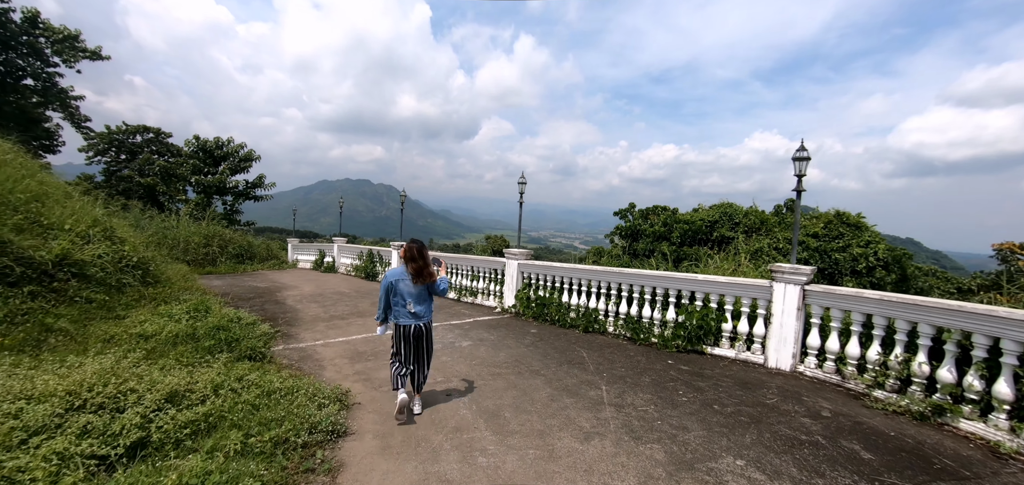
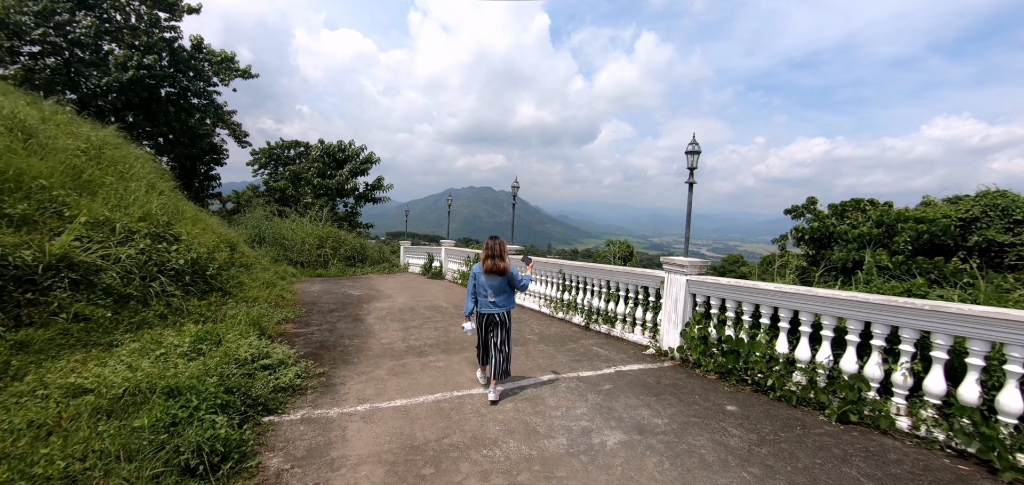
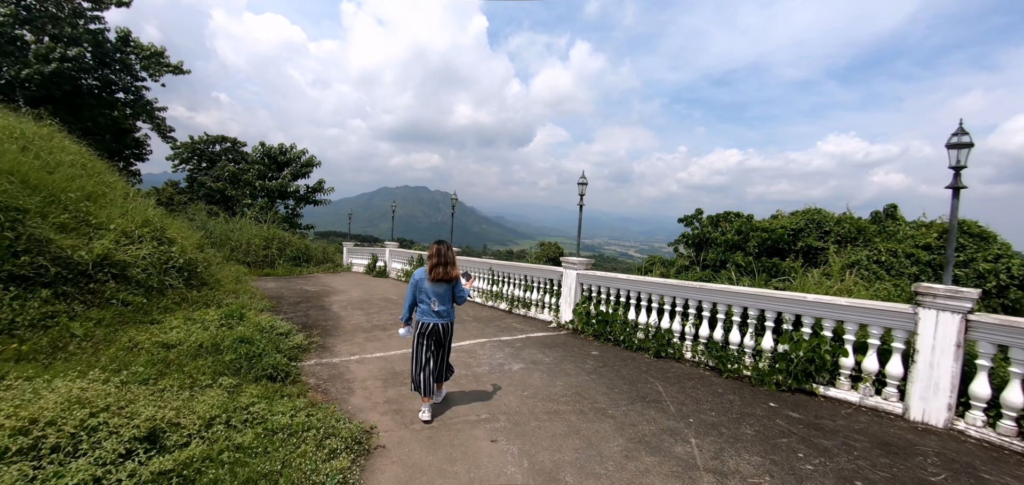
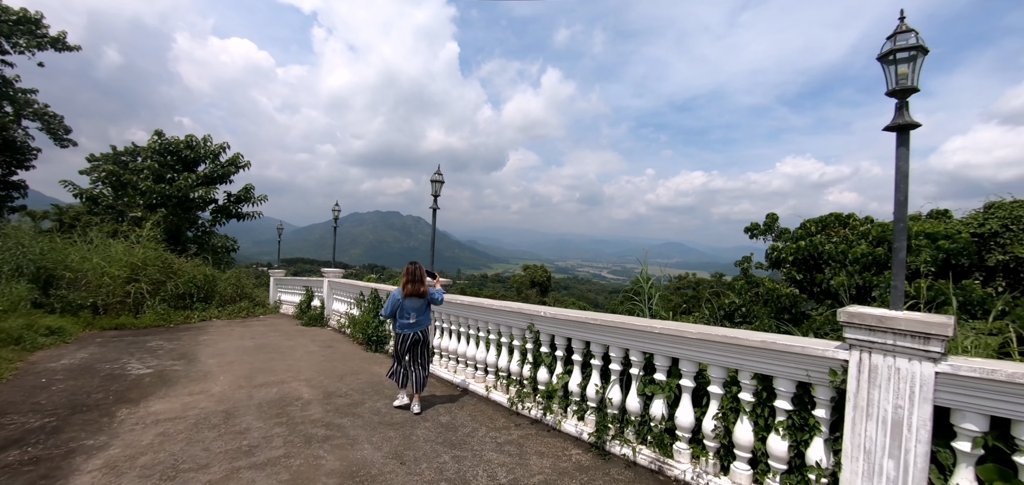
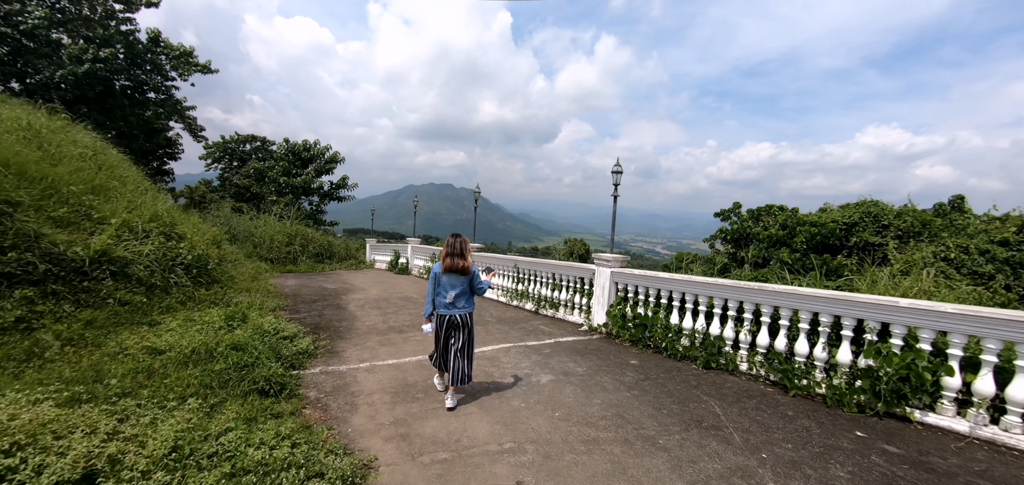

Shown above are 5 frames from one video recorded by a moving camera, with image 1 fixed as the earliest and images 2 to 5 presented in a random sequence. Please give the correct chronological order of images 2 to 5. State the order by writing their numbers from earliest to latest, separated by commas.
3, 5, 2, 4
